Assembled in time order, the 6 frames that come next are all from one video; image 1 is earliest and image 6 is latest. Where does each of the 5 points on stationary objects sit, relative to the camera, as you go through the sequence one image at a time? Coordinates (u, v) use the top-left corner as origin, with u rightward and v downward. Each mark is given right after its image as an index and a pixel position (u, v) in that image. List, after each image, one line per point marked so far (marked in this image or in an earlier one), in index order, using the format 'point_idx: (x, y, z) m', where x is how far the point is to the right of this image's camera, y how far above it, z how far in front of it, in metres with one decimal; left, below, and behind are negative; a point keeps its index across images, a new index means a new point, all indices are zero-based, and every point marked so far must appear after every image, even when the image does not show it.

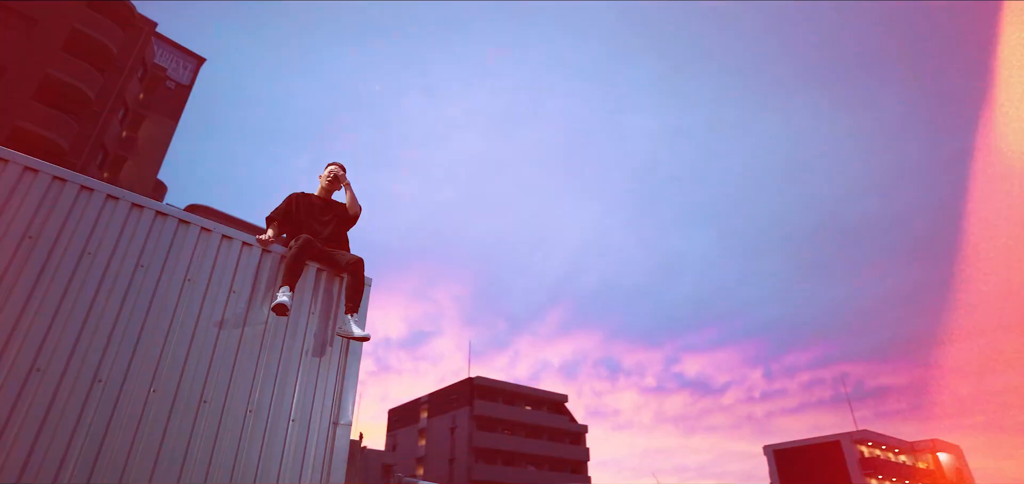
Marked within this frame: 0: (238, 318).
0: (-2.1, -0.6, +4.4) m
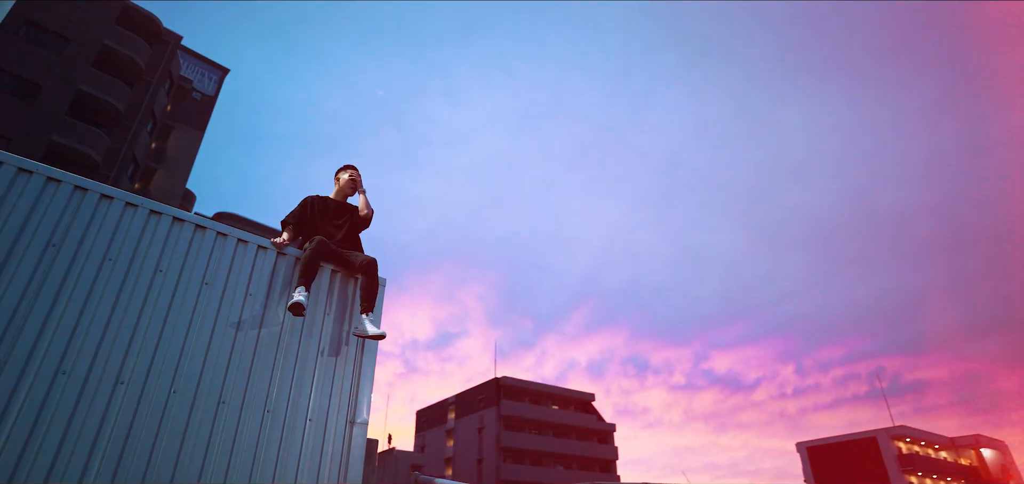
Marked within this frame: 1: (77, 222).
0: (-2.0, -0.6, +4.4) m
1: (-3.0, +0.2, +4.0) m
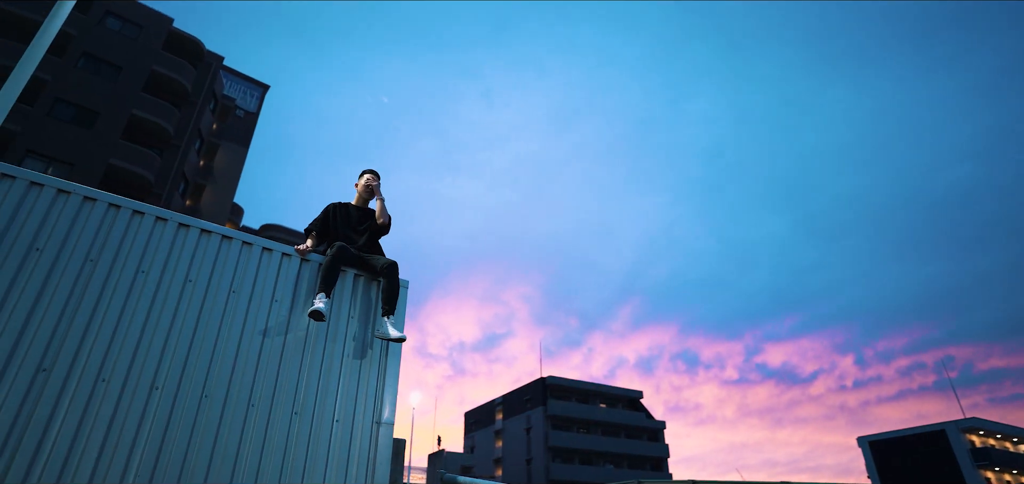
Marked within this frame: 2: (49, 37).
0: (-1.8, -0.7, +4.6) m
1: (-2.9, 0.0, +4.3) m
2: (-4.8, +2.2, +6.0) m
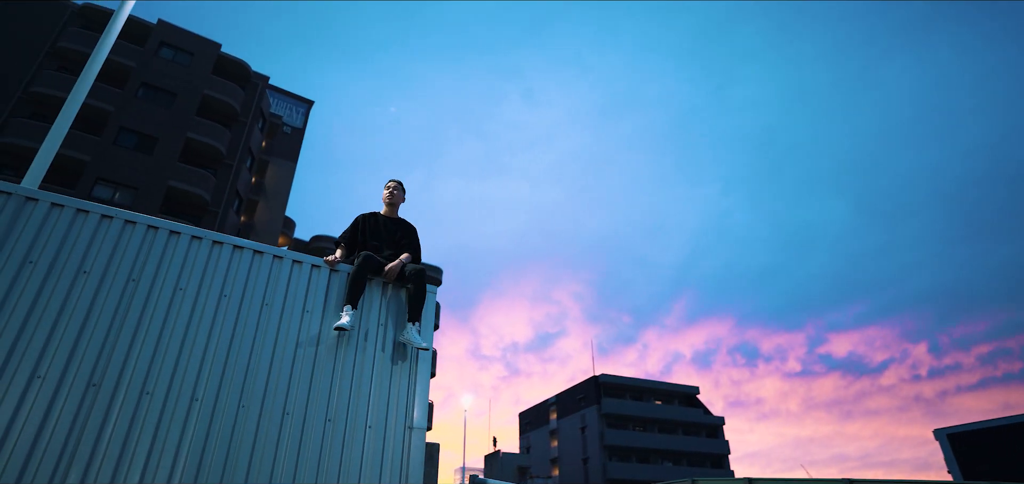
0: (-1.6, -0.8, +4.7) m
1: (-2.8, -0.1, +4.5) m
2: (-4.6, +2.0, +6.4) m
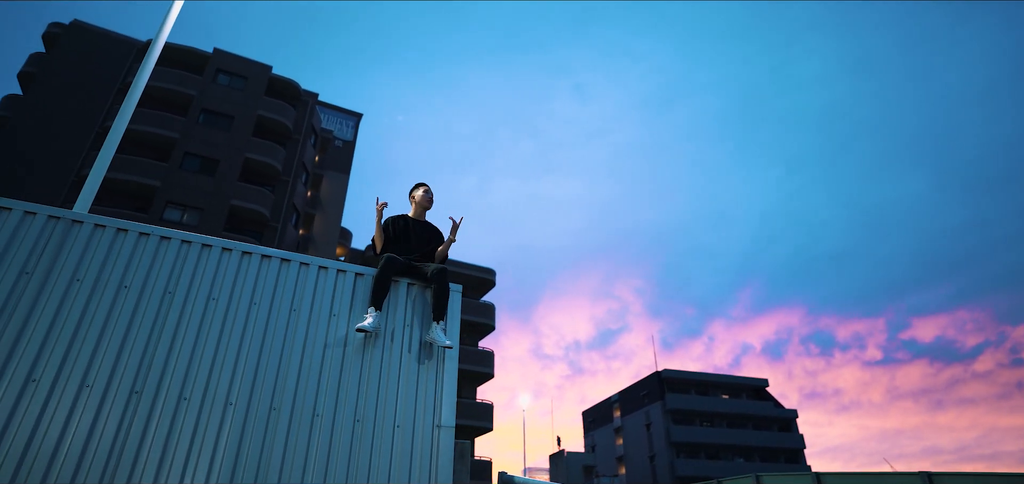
0: (-1.4, -0.8, +4.8) m
1: (-2.7, -0.2, +4.7) m
2: (-4.4, +1.8, +6.8) m
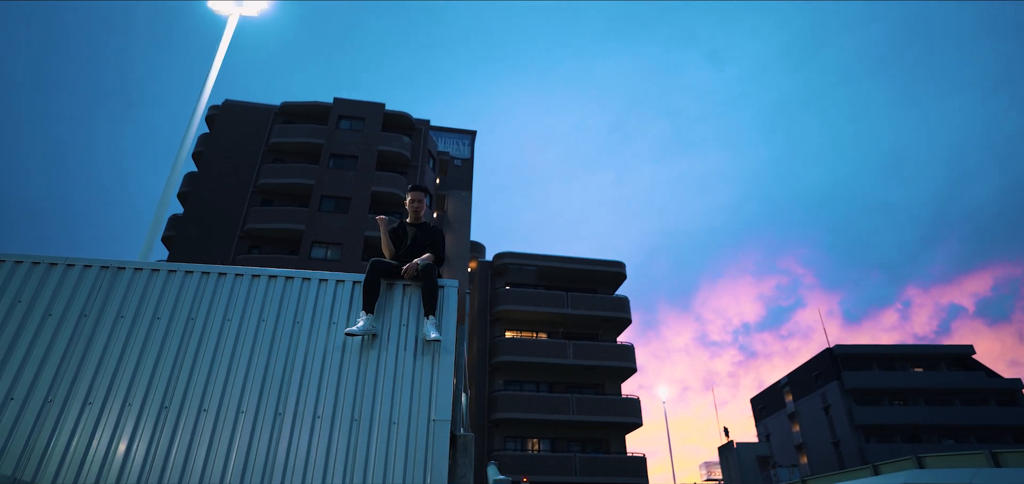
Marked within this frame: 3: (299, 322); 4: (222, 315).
0: (-1.5, -0.9, +5.1) m
1: (-2.8, -0.5, +5.3) m
2: (-4.1, +1.3, +7.8) m
3: (-1.9, -0.7, +5.2) m
4: (-2.6, -0.7, +5.2) m
